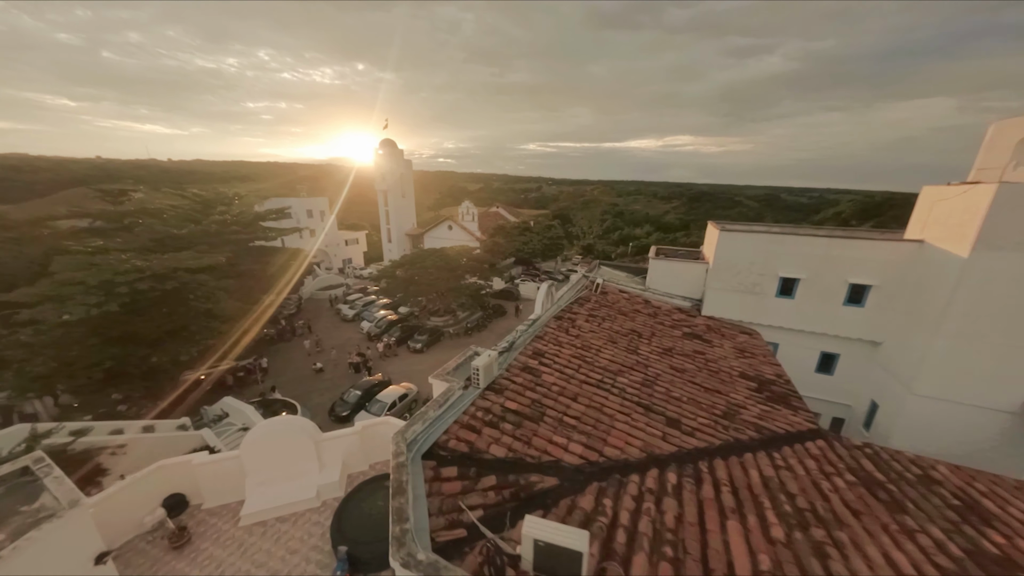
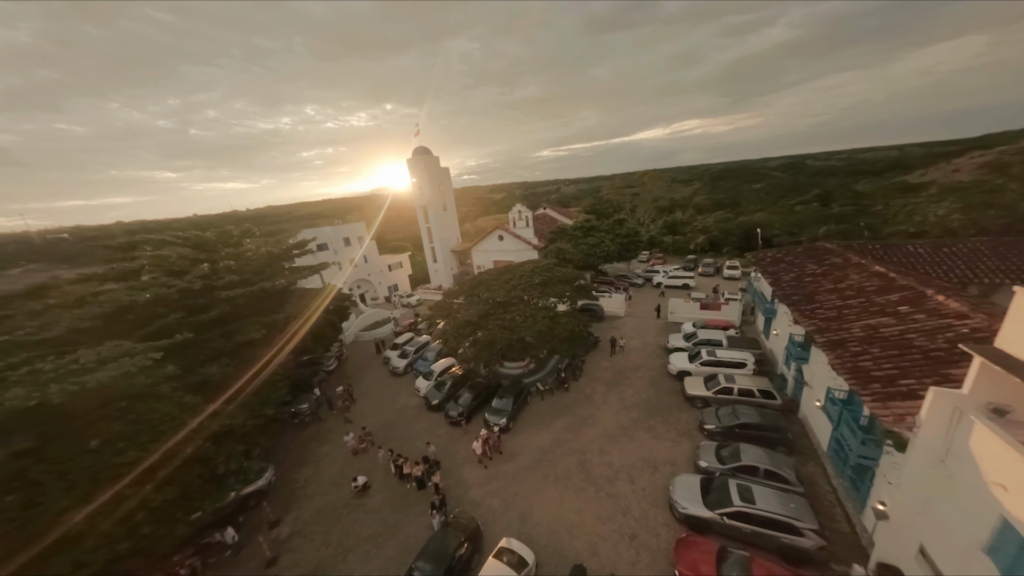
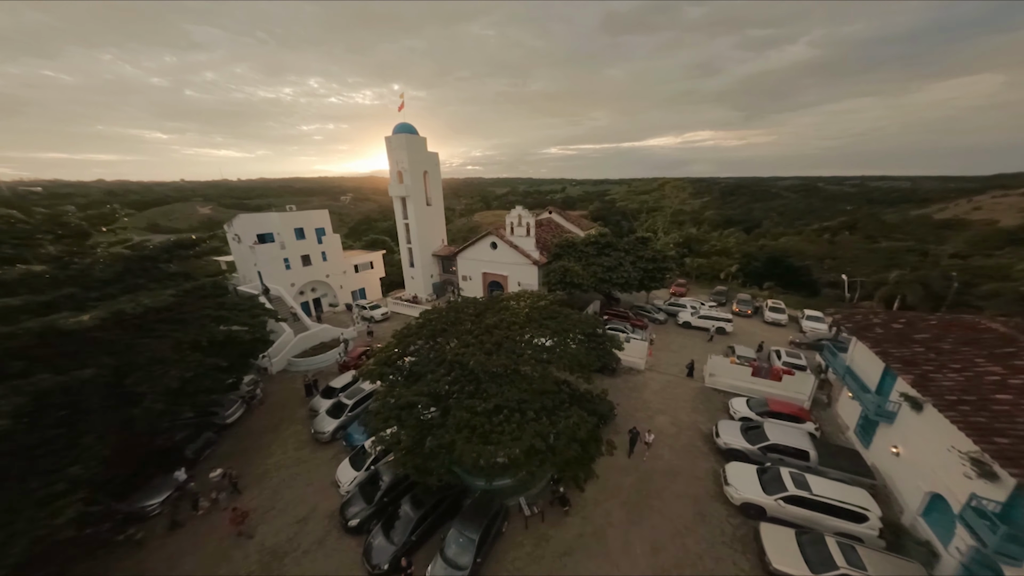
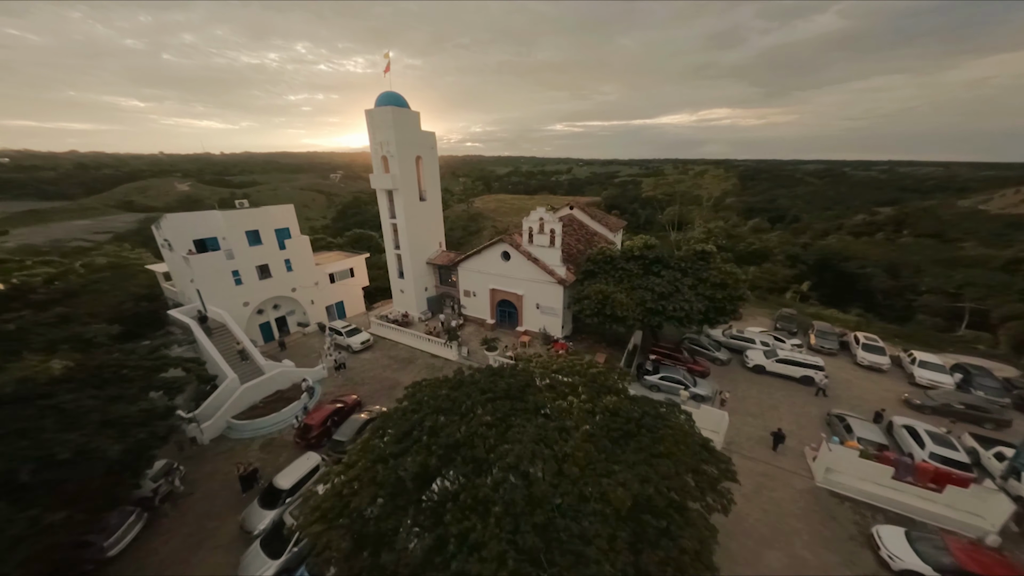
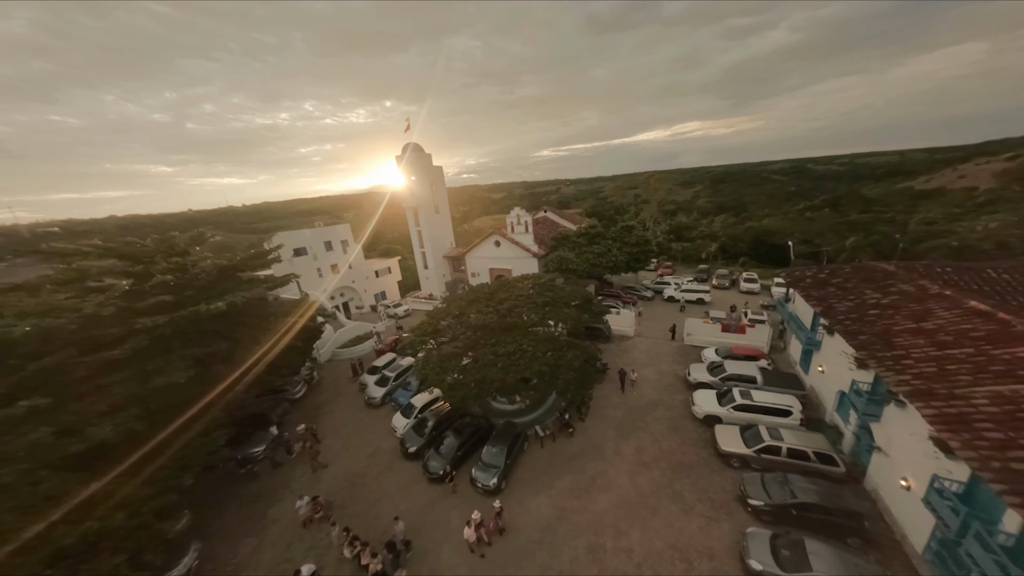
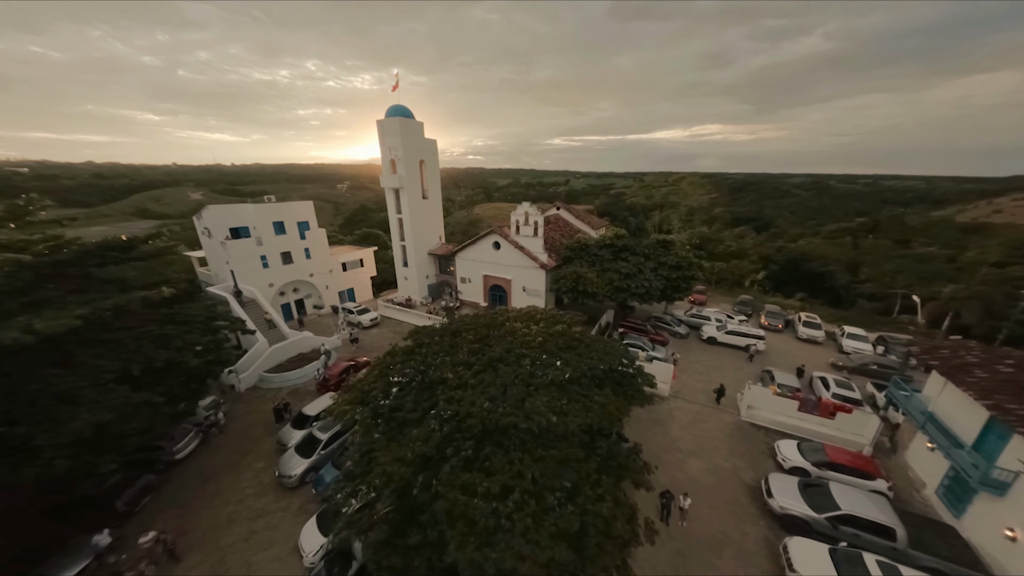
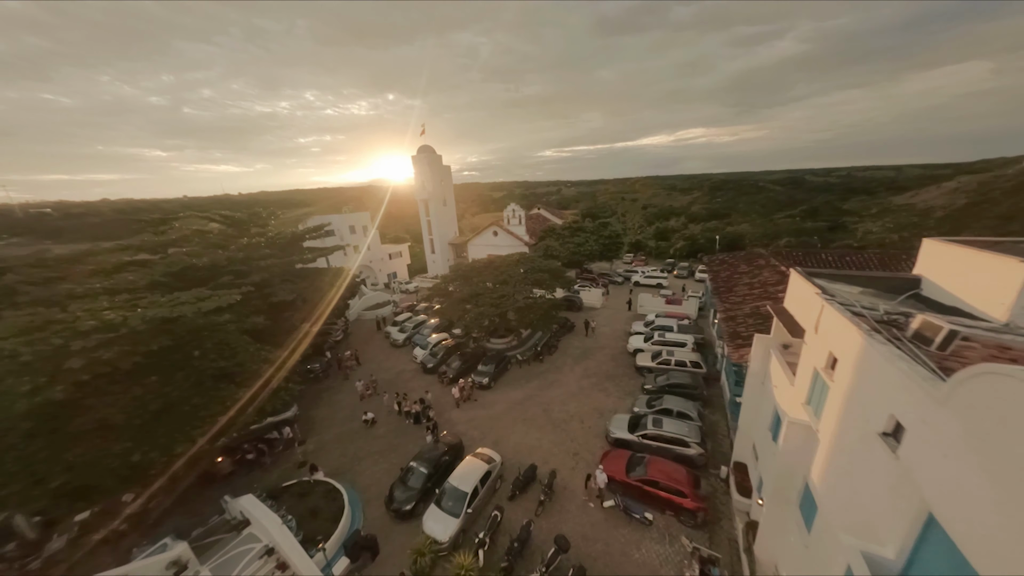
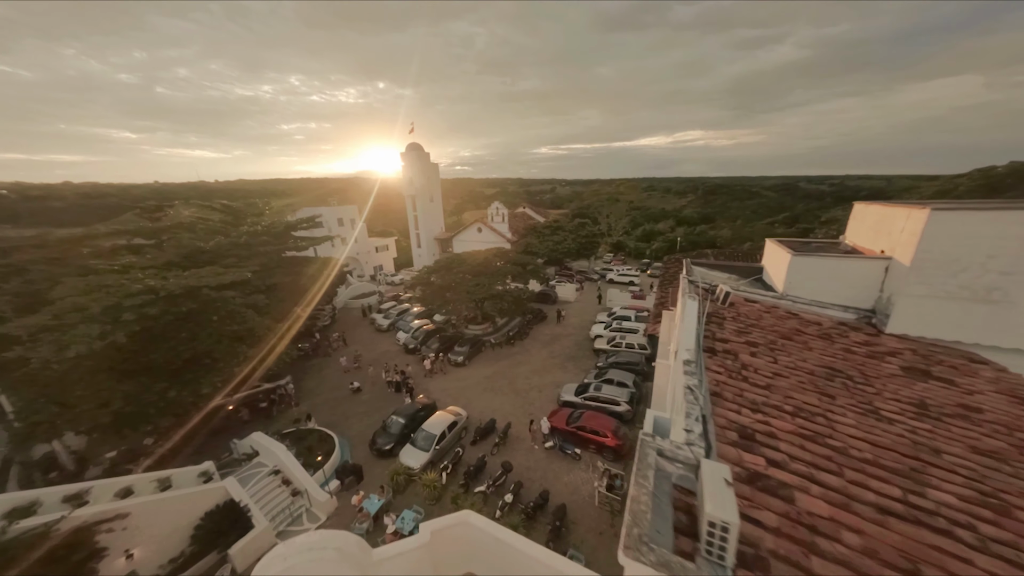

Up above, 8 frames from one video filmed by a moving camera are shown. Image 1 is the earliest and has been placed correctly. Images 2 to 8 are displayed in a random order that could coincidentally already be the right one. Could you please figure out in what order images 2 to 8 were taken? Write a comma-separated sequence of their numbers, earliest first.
8, 7, 2, 5, 3, 6, 4
